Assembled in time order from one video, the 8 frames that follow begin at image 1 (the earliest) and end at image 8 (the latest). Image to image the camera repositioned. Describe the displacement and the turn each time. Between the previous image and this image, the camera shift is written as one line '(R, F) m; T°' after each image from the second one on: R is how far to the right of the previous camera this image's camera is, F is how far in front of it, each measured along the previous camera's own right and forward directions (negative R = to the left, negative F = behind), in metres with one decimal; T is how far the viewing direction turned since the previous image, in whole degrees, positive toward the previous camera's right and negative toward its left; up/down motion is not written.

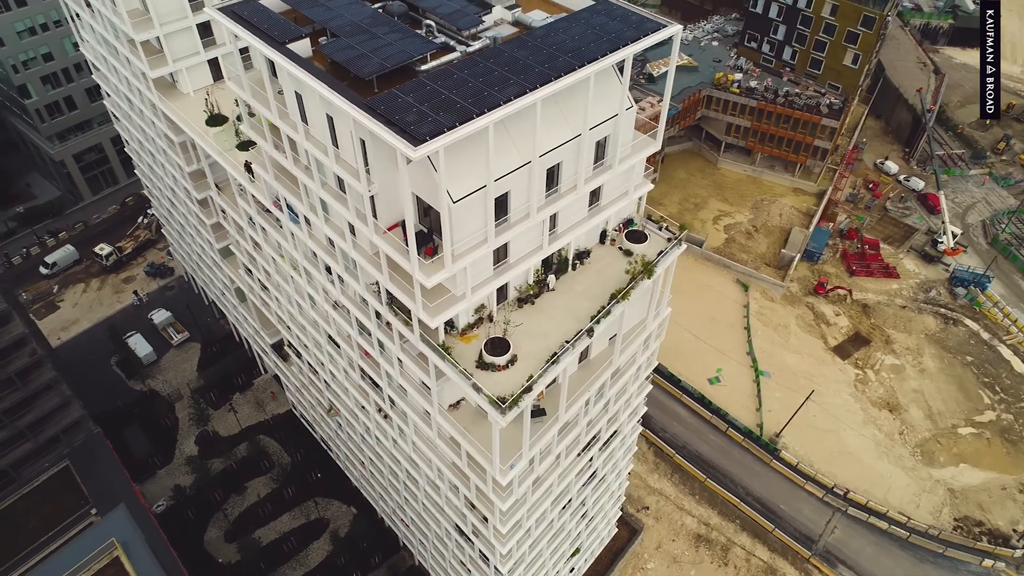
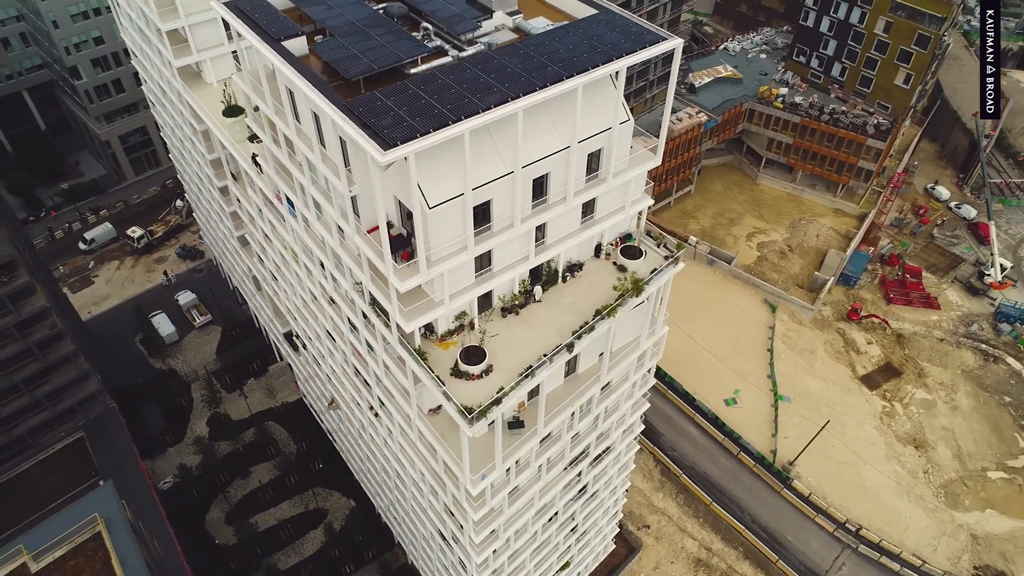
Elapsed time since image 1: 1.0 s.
(+3.0, +0.5) m; -4°
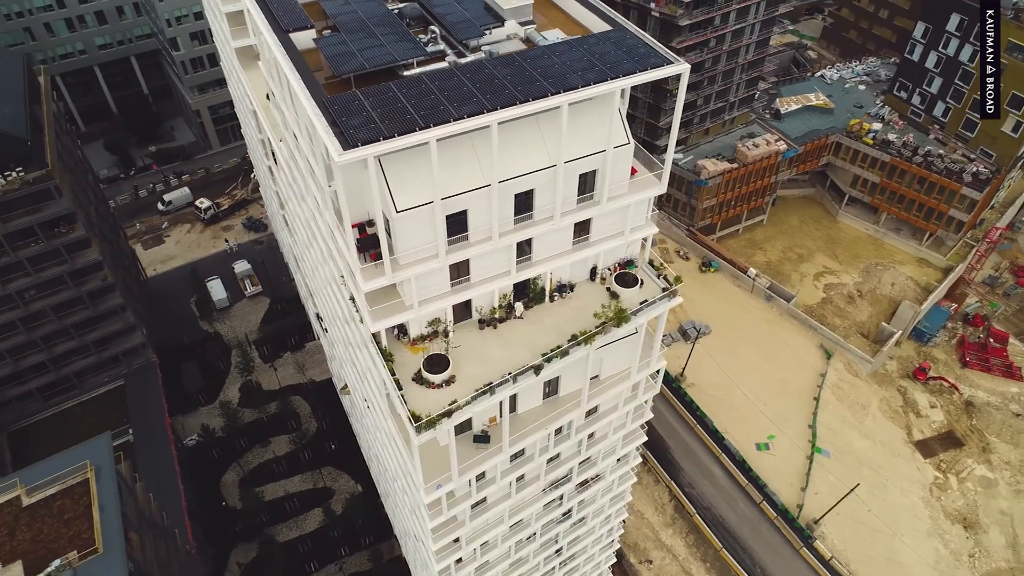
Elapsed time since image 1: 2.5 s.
(+5.2, +1.0) m; -7°
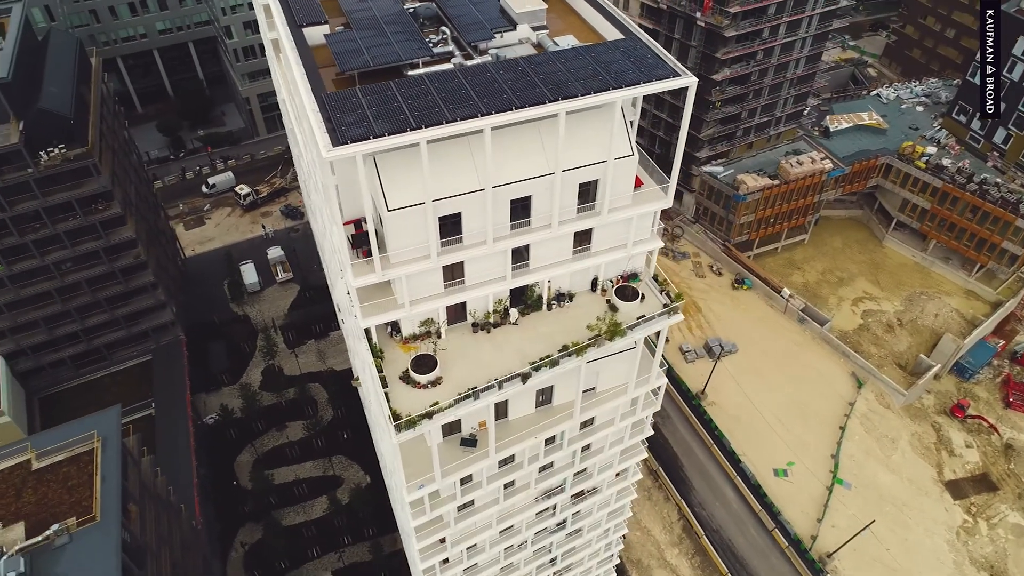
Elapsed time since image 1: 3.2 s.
(+2.5, +0.3) m; -4°
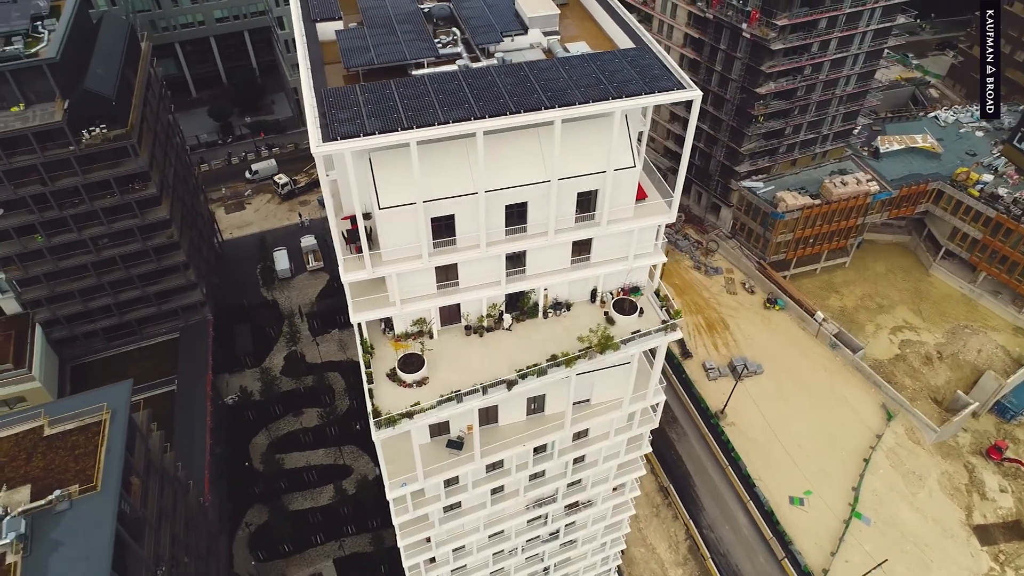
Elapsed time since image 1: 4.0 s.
(+2.5, +0.3) m; -4°
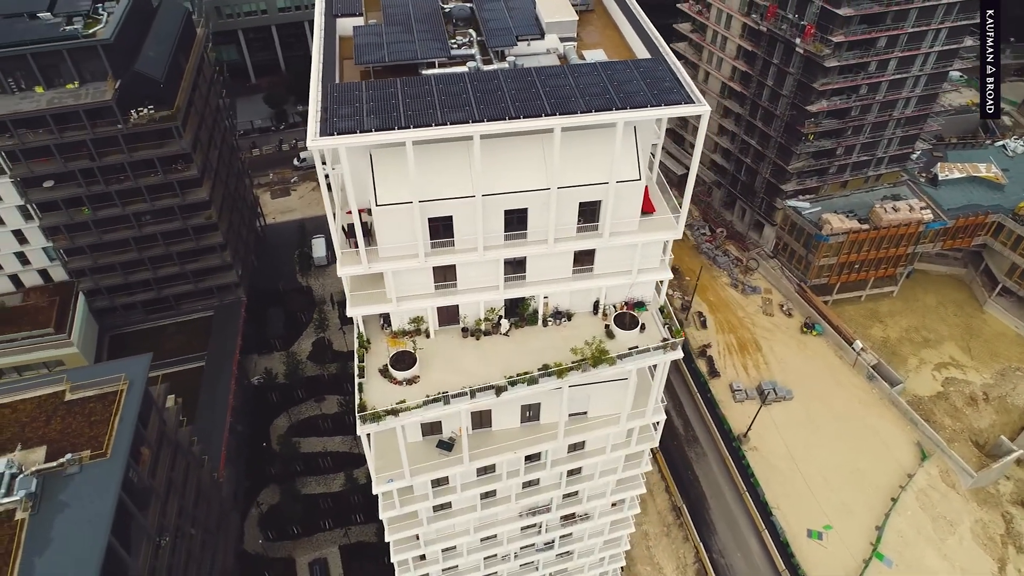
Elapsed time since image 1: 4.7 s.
(+2.5, +0.3) m; -4°
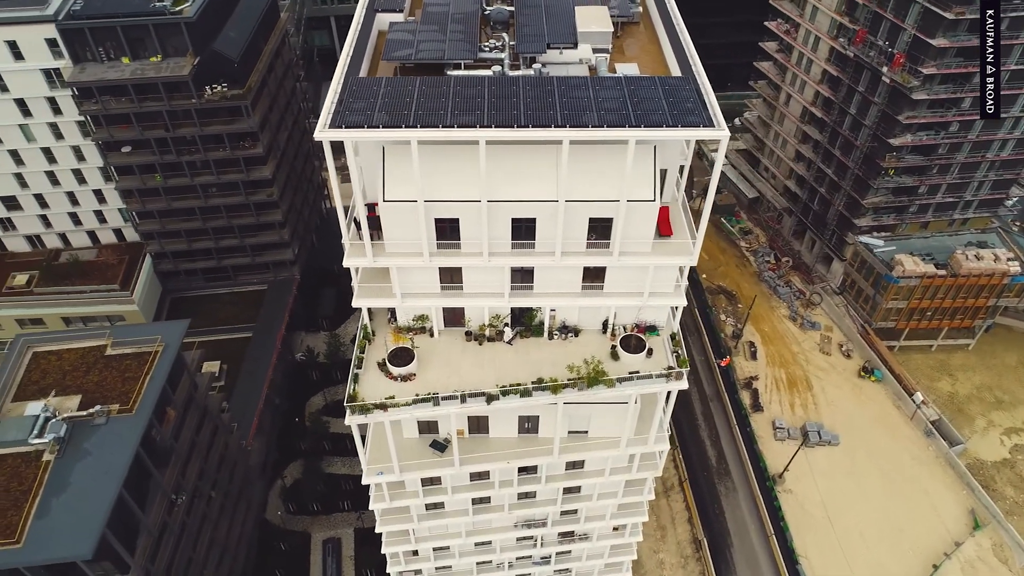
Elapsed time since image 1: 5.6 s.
(+3.2, +0.6) m; -6°
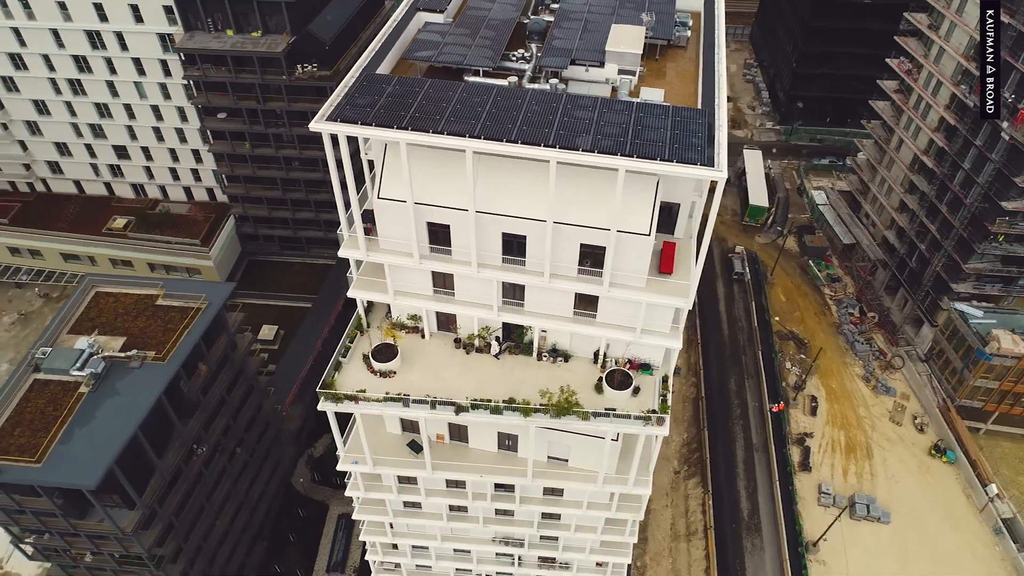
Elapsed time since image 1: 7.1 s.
(+5.1, +1.0) m; -9°
